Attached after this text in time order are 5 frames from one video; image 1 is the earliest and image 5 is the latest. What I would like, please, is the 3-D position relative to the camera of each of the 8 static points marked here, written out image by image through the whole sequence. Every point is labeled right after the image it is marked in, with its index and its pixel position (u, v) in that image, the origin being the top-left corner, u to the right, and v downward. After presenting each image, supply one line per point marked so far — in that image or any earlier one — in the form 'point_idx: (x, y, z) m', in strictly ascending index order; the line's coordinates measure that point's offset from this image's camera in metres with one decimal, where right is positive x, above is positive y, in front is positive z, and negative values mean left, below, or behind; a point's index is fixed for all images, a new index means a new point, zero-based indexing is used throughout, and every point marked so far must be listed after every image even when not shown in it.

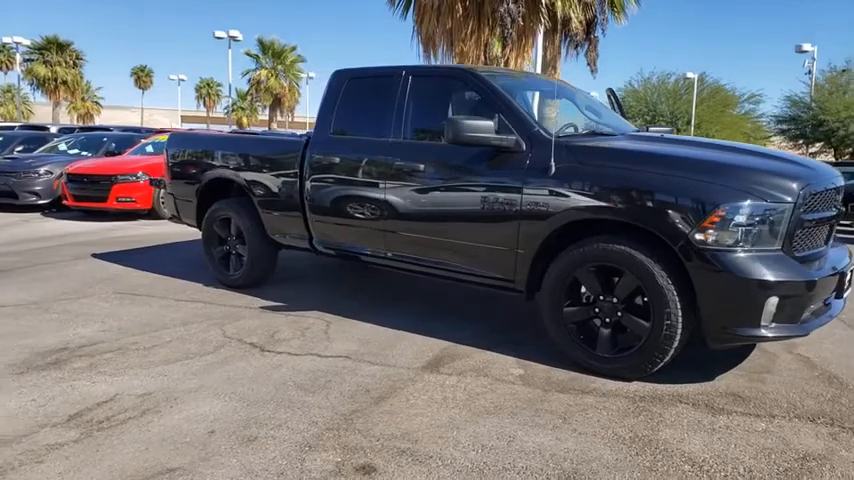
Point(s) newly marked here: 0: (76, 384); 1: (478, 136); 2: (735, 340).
0: (-2.1, -0.9, +4.1) m
1: (+0.4, +0.7, +4.5) m
2: (+1.8, -0.6, +3.9) m
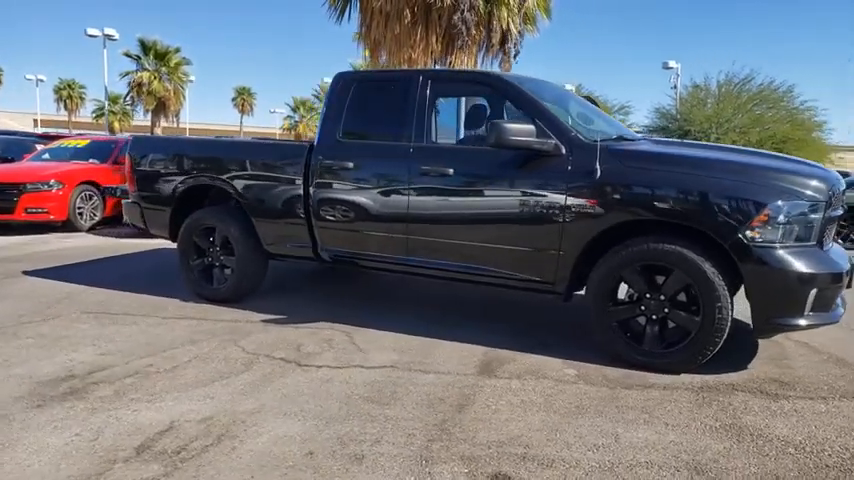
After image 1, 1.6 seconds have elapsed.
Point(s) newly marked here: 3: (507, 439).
0: (-1.7, -0.9, +3.7) m
1: (+0.6, +0.7, +4.5) m
2: (+2.2, -0.6, +4.2) m
3: (+0.4, -1.0, +3.4) m
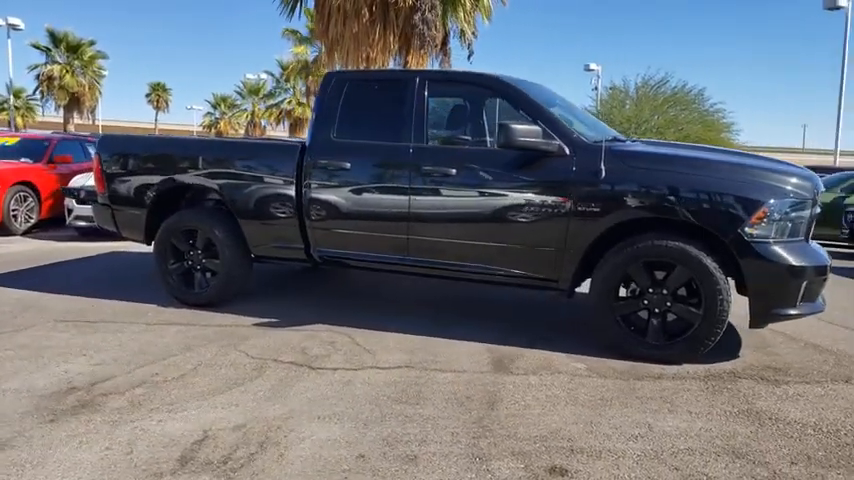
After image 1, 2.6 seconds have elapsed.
0: (-1.5, -1.0, +3.5) m
1: (+0.7, +0.7, +4.6) m
2: (+2.3, -0.5, +4.5) m
3: (+0.6, -1.0, +3.4) m
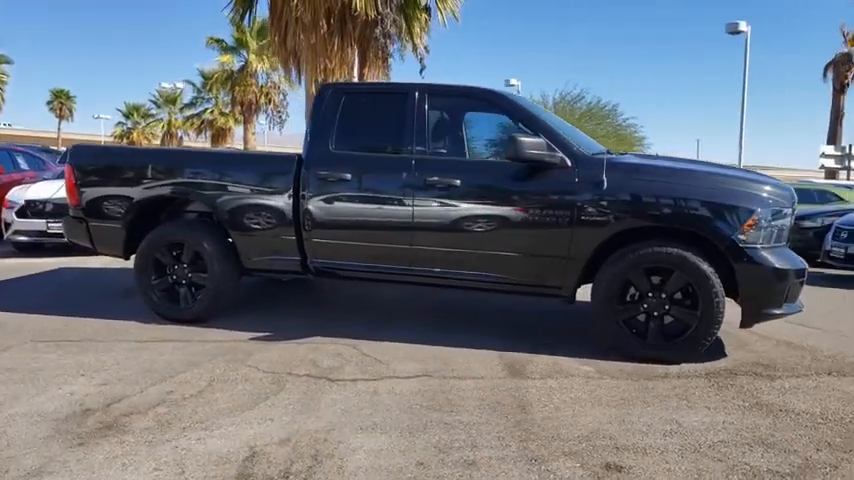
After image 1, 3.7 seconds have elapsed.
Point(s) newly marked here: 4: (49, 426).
0: (-1.2, -1.0, +3.4) m
1: (+0.8, +0.6, +4.8) m
2: (+2.4, -0.6, +4.8) m
3: (+0.9, -1.0, +3.6) m
4: (-2.0, -1.0, +3.6) m
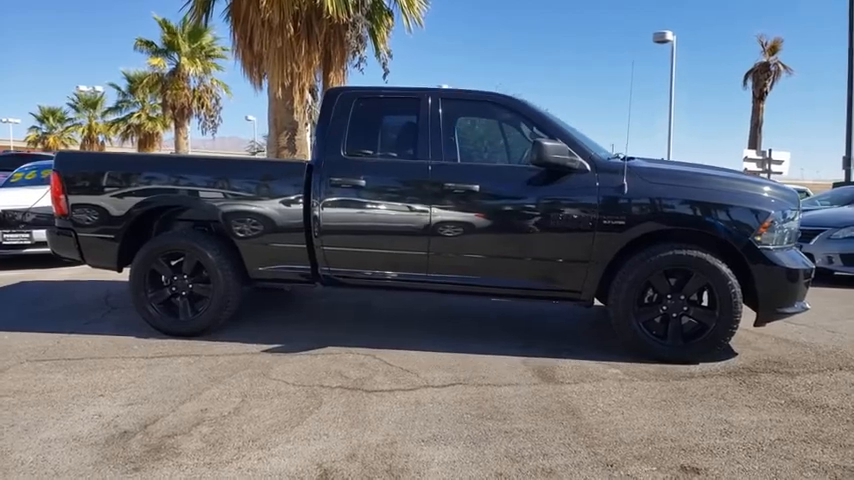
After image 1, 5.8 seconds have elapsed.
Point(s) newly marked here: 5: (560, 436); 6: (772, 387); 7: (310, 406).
0: (-0.9, -1.1, +3.2) m
1: (+0.9, +0.6, +4.8) m
2: (+2.5, -0.6, +5.0) m
3: (+1.2, -1.0, +3.6) m
4: (-1.6, -1.0, +3.3) m
5: (+0.7, -1.0, +3.6) m
6: (+2.2, -1.0, +4.4) m
7: (-0.7, -1.0, +4.0) m
